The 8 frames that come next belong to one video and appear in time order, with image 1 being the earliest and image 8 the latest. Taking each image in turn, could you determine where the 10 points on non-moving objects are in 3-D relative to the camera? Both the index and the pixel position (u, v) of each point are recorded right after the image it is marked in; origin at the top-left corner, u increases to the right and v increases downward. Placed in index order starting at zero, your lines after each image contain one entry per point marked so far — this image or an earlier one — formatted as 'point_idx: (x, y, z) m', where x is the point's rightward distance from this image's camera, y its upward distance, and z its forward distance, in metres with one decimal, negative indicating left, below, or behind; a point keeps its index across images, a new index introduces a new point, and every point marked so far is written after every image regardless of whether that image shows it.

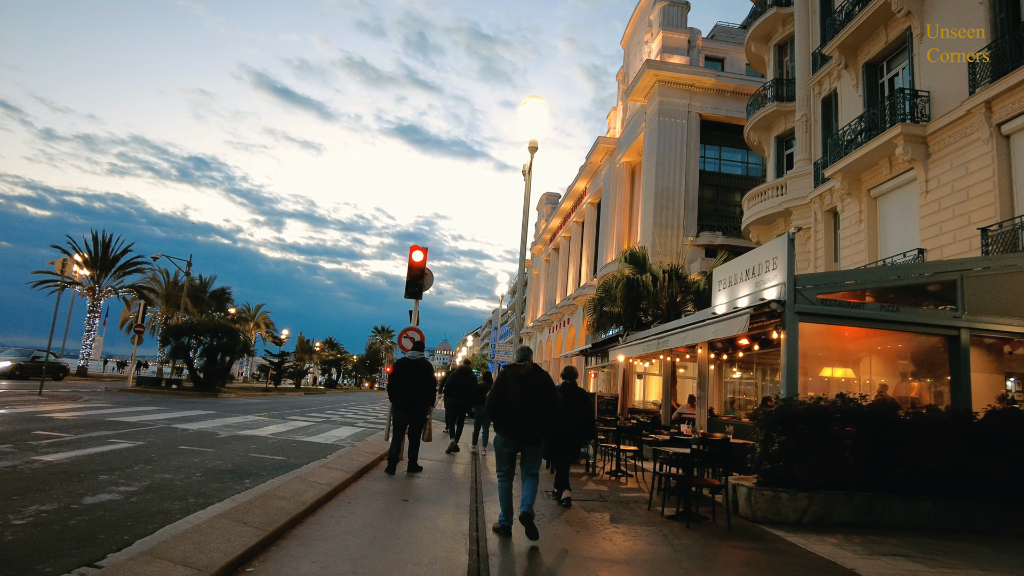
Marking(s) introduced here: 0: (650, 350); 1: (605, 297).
0: (+3.2, -1.4, +14.3) m
1: (+2.8, -0.3, +18.2) m
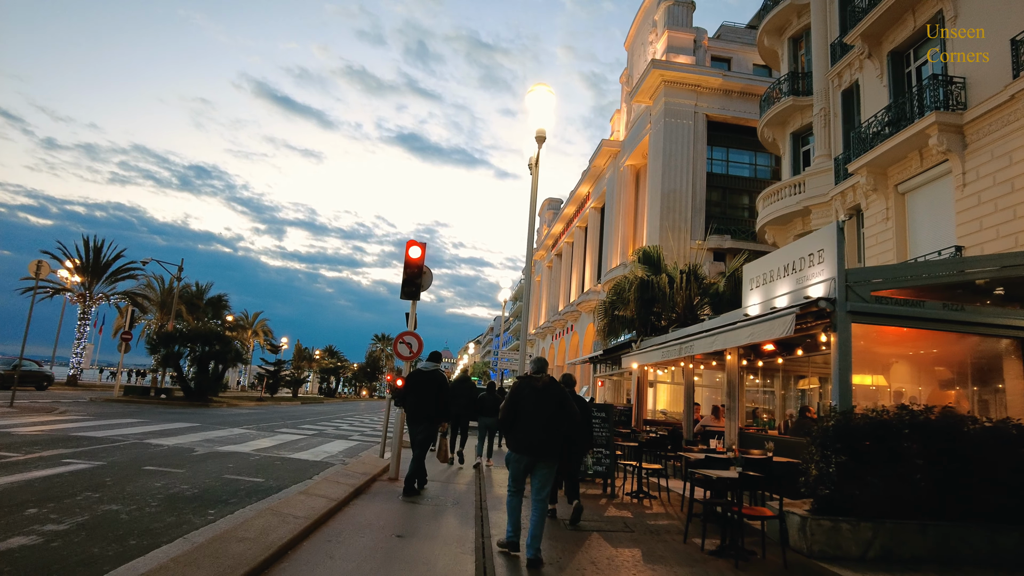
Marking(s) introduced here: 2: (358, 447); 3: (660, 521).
0: (+3.3, -1.5, +13.1) m
1: (+2.9, -0.3, +17.1) m
2: (-3.4, -3.5, +13.7) m
3: (+1.9, -3.0, +7.9) m
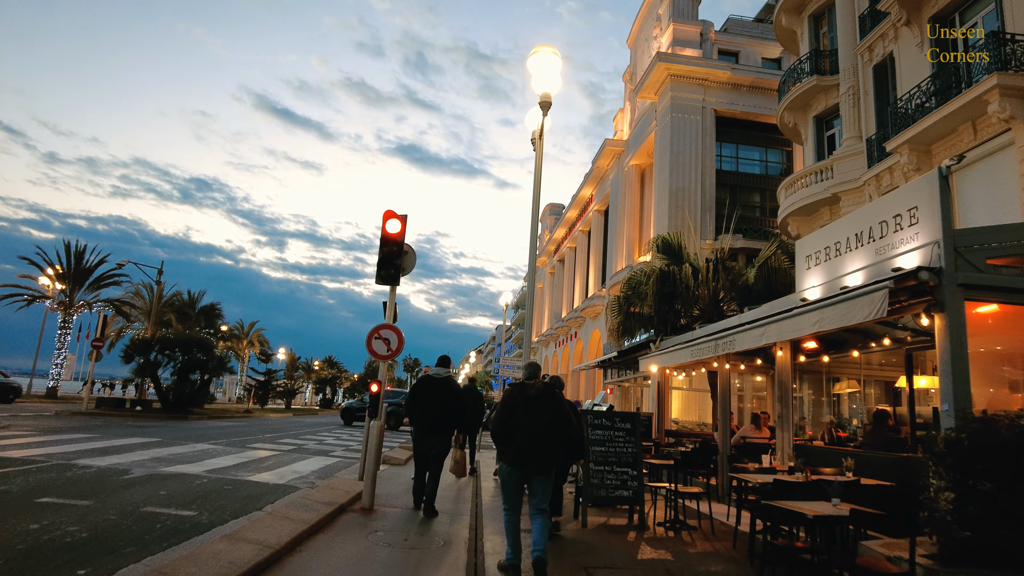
0: (+3.3, -1.2, +11.3) m
1: (+3.0, -0.2, +15.2) m
2: (-3.3, -3.4, +11.8) m
3: (+1.9, -2.7, +6.0) m
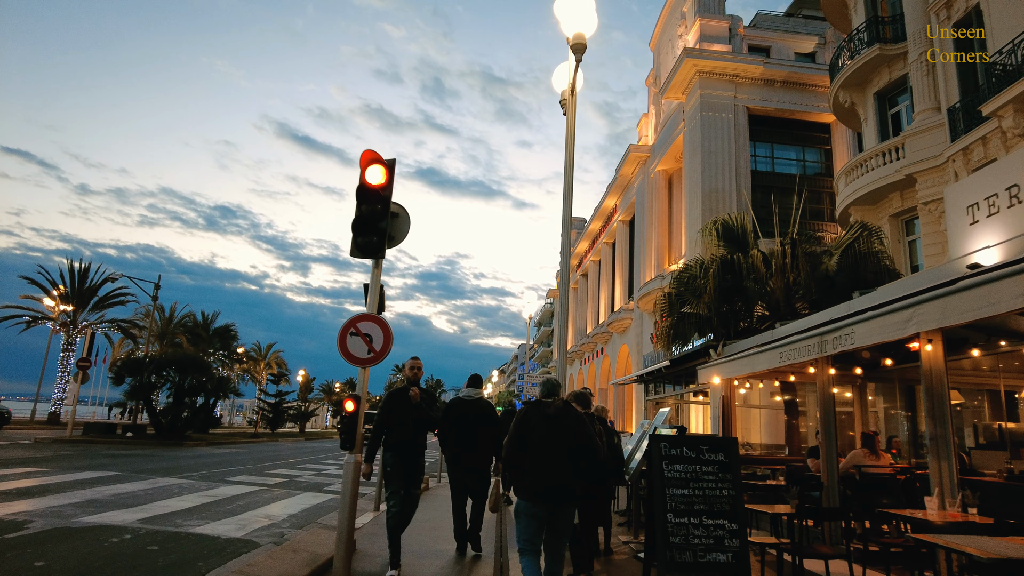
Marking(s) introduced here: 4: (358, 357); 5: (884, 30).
0: (+3.8, -1.0, +8.7) m
1: (+3.5, -0.1, +12.7) m
2: (-2.8, -3.3, +9.4) m
3: (+2.2, -2.3, +3.5) m
4: (-1.4, -0.6, +5.5) m
5: (+11.2, +7.7, +18.6) m
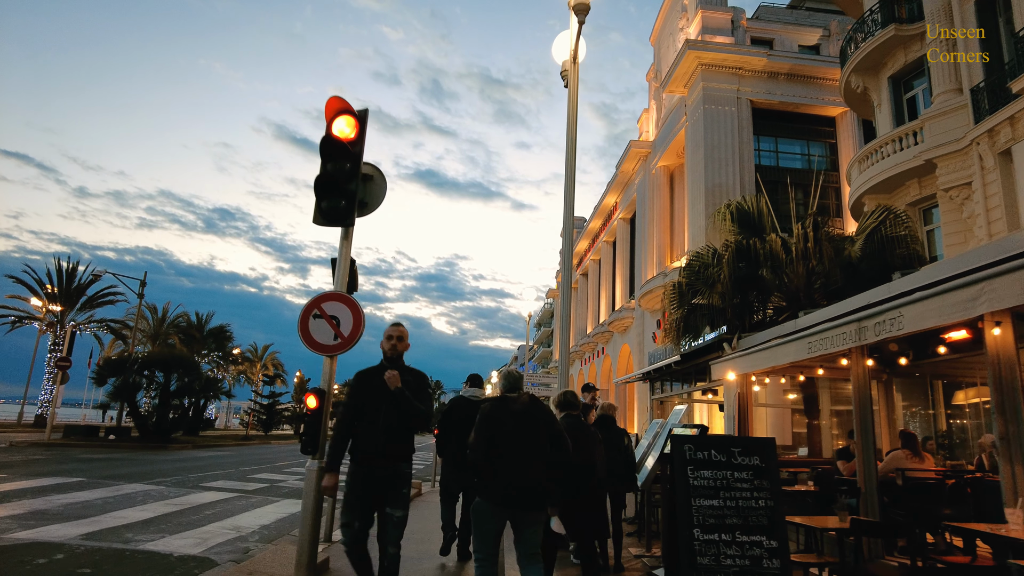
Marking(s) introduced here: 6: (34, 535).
0: (+3.8, -0.8, +7.8) m
1: (+3.5, +0.1, +11.8) m
2: (-2.9, -3.1, +8.5) m
3: (+2.2, -2.1, +2.6) m
4: (-1.4, -0.4, +4.6) m
5: (+11.2, +7.9, +17.8) m
6: (-4.6, -2.4, +6.1) m
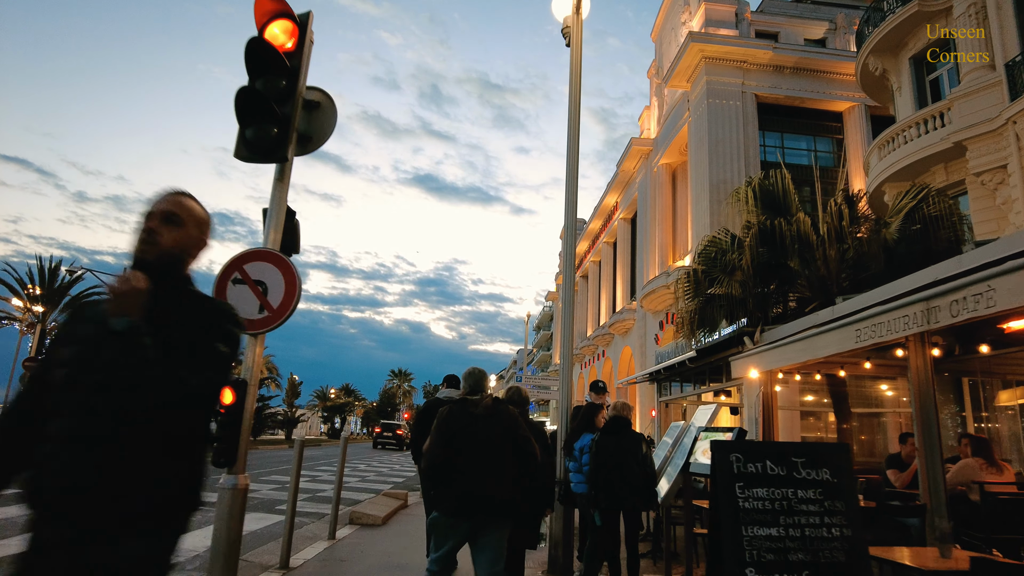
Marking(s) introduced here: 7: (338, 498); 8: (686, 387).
0: (+3.7, -0.6, +6.7) m
1: (+3.4, +0.3, +10.7) m
2: (-2.9, -2.9, +7.3) m
3: (+2.1, -1.9, +1.4) m
4: (-1.5, -0.2, +3.4) m
5: (+11.1, +8.1, +16.7) m
6: (-4.7, -2.2, +4.9) m
7: (-2.1, -2.6, +7.7) m
8: (+3.9, -2.2, +14.0) m
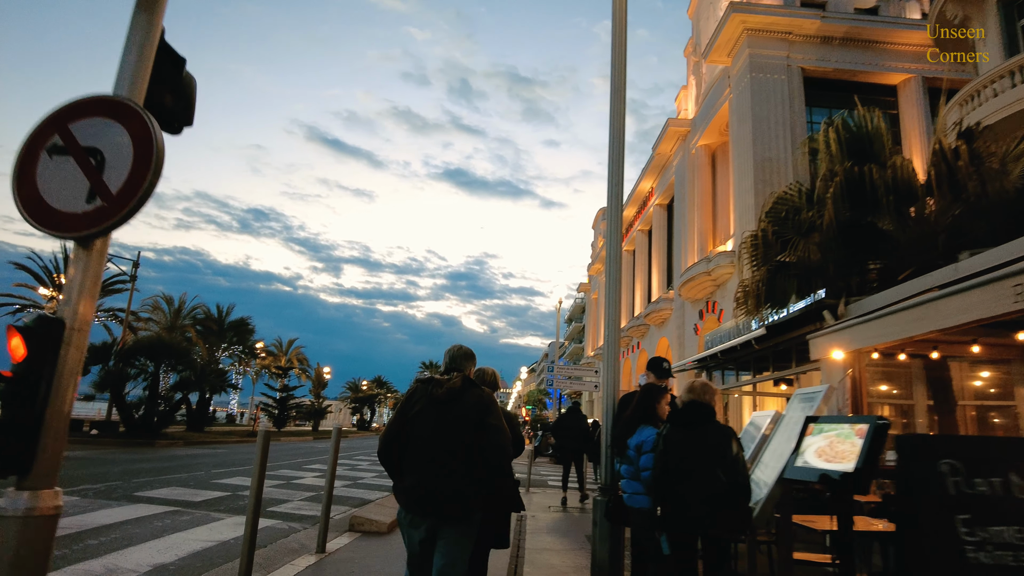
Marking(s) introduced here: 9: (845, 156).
0: (+3.9, -0.1, +4.9) m
1: (+3.8, +0.8, +8.9) m
2: (-2.7, -2.5, +6.0) m
3: (+2.1, -1.5, -0.2) m
4: (-1.4, +0.2, +2.0) m
5: (+11.8, +8.7, +14.5) m
6: (-4.5, -1.8, +3.6) m
7: (-1.8, -2.1, +6.3) m
8: (+4.5, -1.6, +12.3) m
9: (+4.5, +1.7, +8.4) m
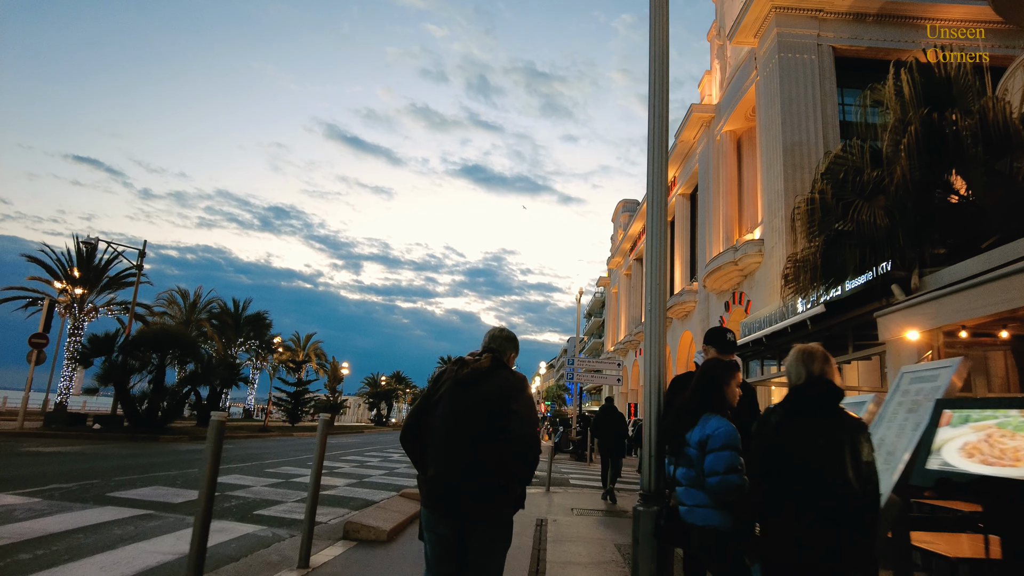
0: (+4.0, +0.2, +3.8) m
1: (+4.0, +1.1, +7.8) m
2: (-2.5, -2.2, +5.0) m
3: (+2.1, -1.2, -1.3) m
4: (-1.4, +0.5, +1.0) m
5: (+12.1, +9.1, +13.0) m
6: (-4.5, -1.5, +2.7) m
7: (-1.7, -1.8, +5.3) m
8: (+4.9, -1.3, +11.1) m
9: (+4.7, +2.0, +7.2) m
